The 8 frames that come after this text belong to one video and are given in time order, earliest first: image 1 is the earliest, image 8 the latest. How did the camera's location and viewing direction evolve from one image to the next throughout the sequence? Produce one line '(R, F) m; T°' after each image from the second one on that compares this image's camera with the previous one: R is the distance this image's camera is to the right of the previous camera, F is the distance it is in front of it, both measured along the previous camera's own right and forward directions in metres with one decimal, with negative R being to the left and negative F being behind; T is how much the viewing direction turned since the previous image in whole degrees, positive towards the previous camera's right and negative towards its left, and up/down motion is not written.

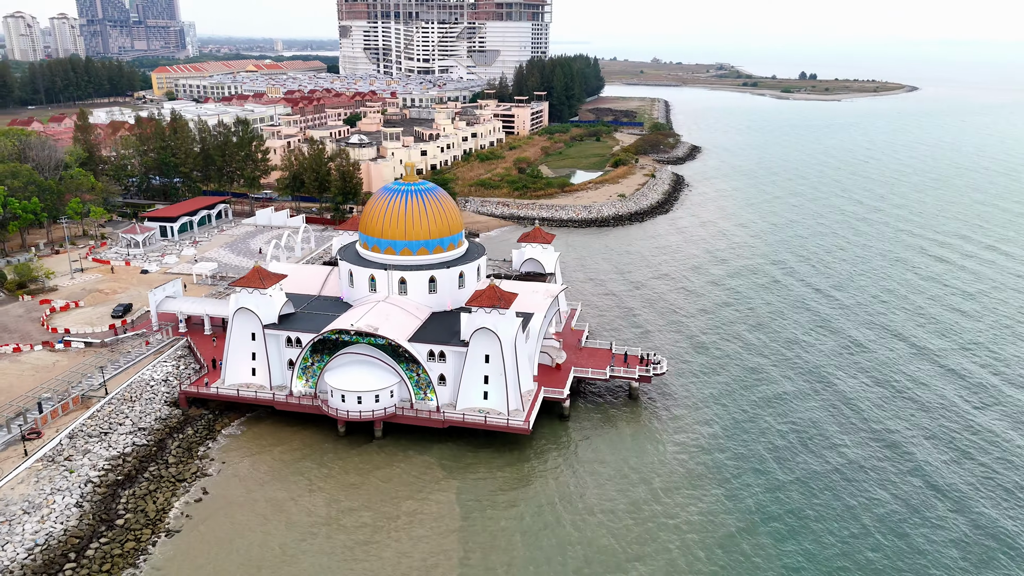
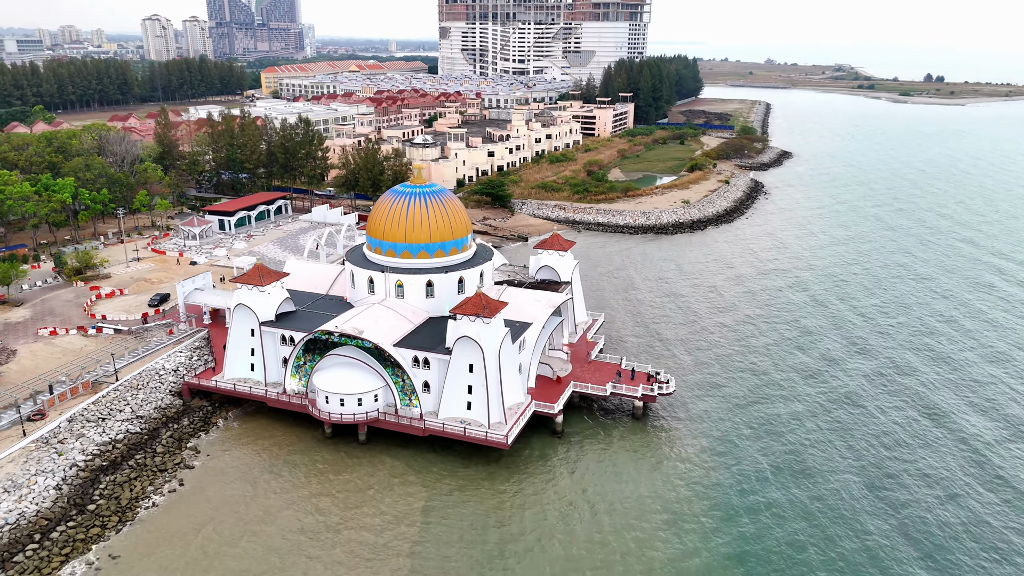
(+4.2, +1.3) m; -8°
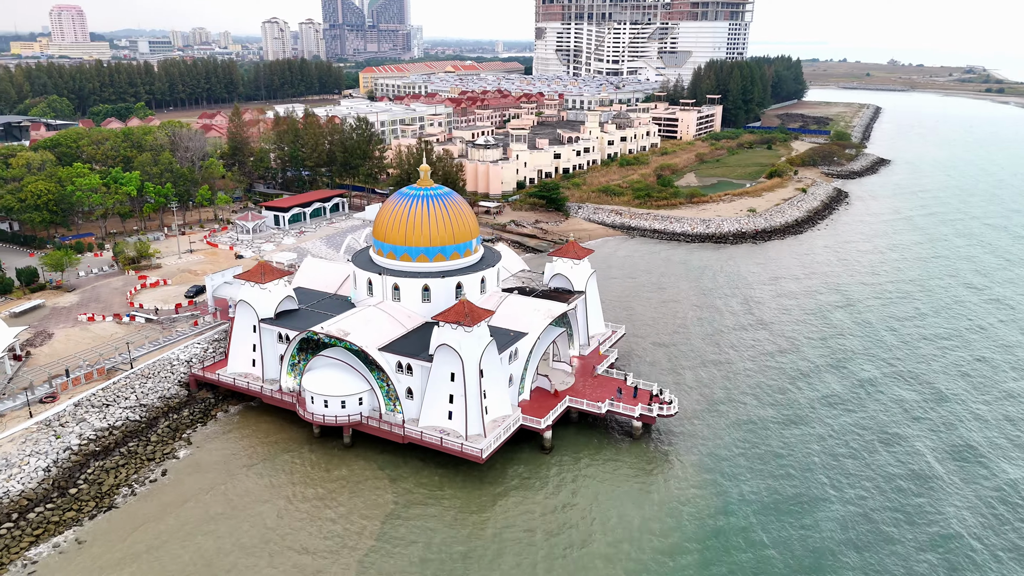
(+4.0, +1.2) m; -8°
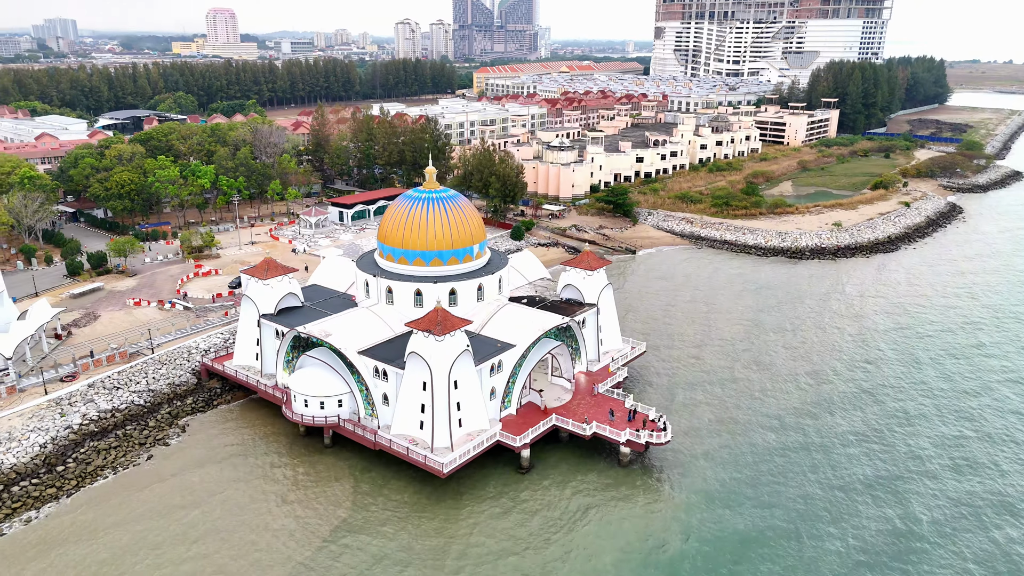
(+4.9, +1.6) m; -9°
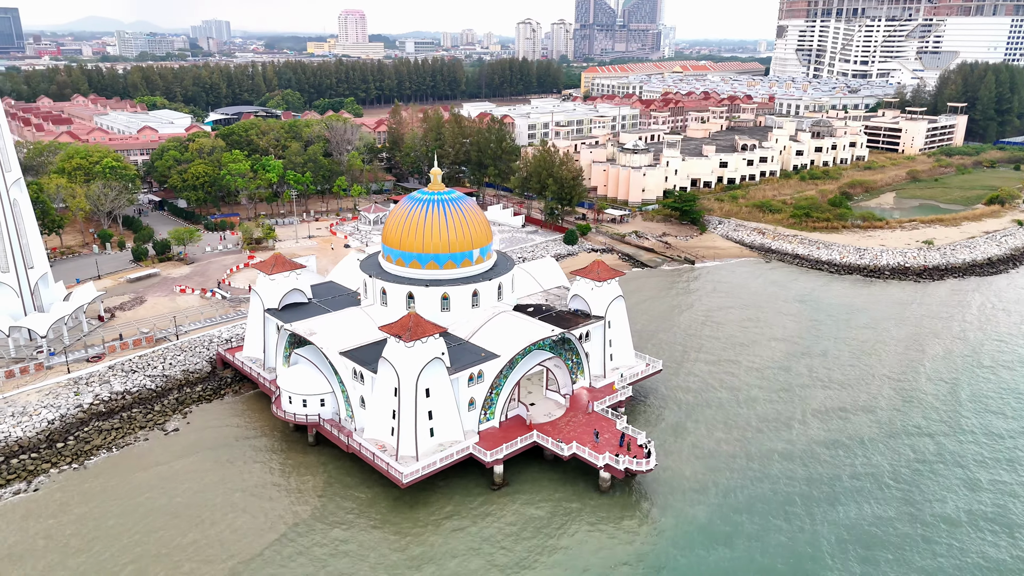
(+4.7, +1.5) m; -9°
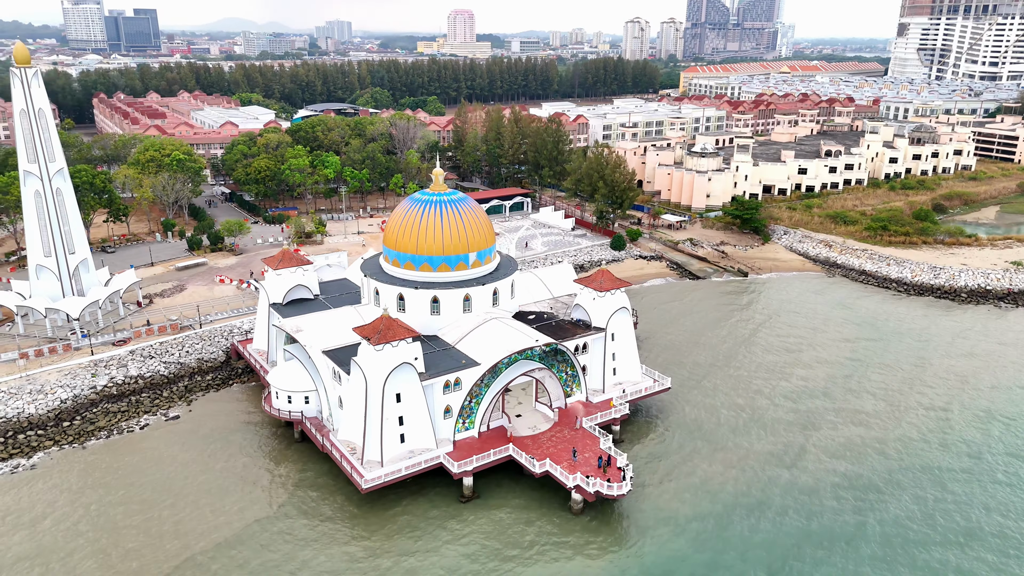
(+4.2, +1.3) m; -8°
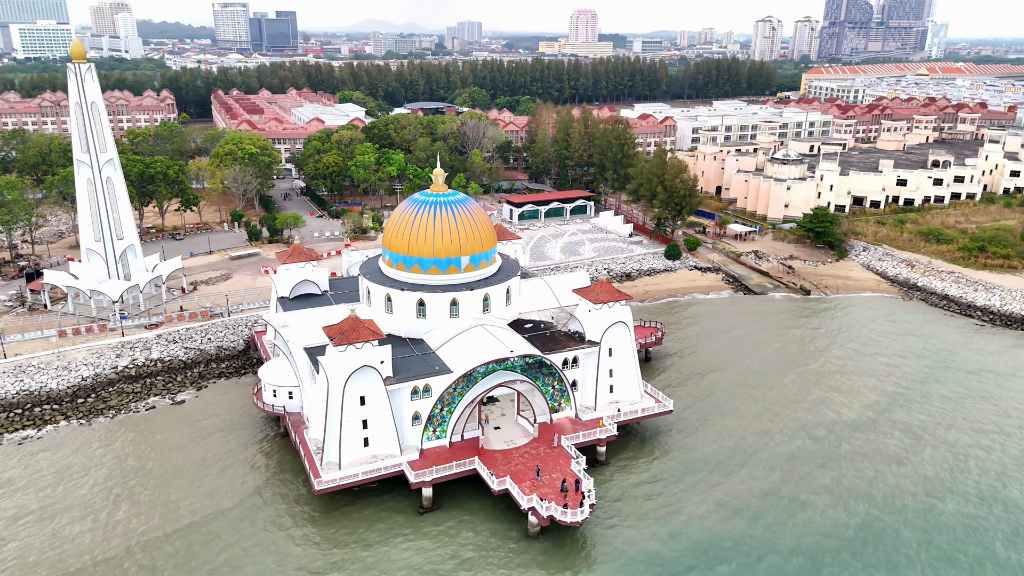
(+4.8, +1.5) m; -9°
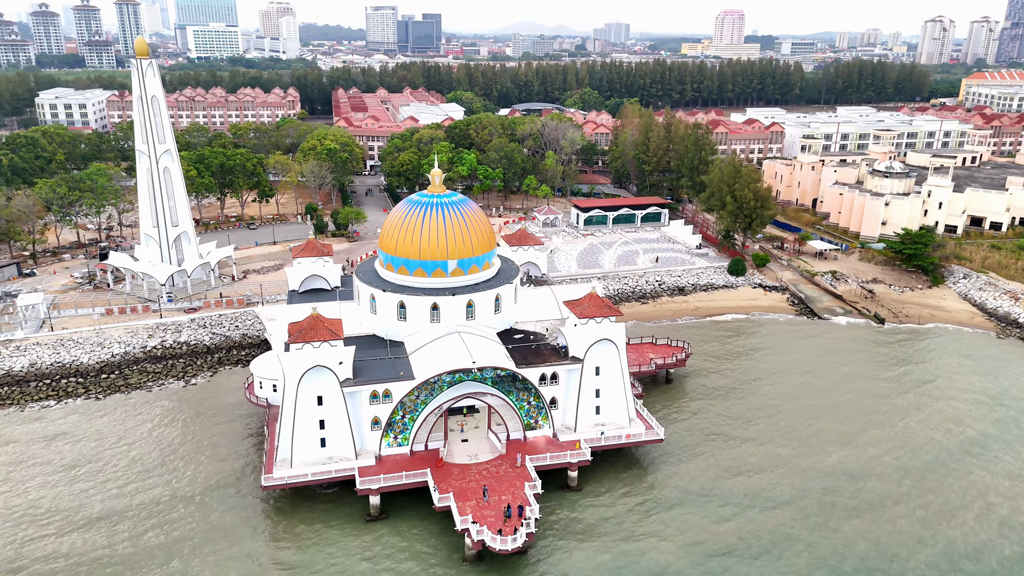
(+5.4, +1.7) m; -10°
